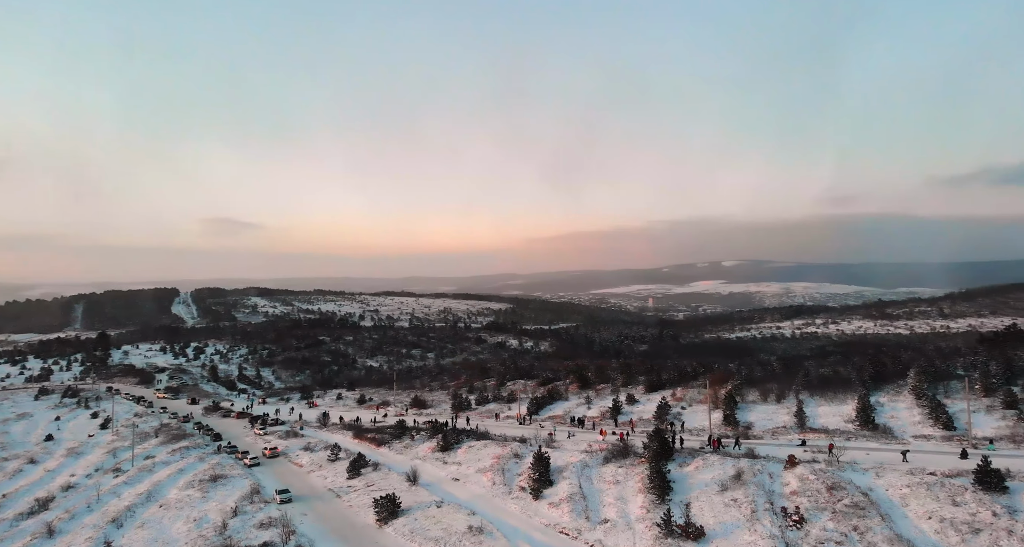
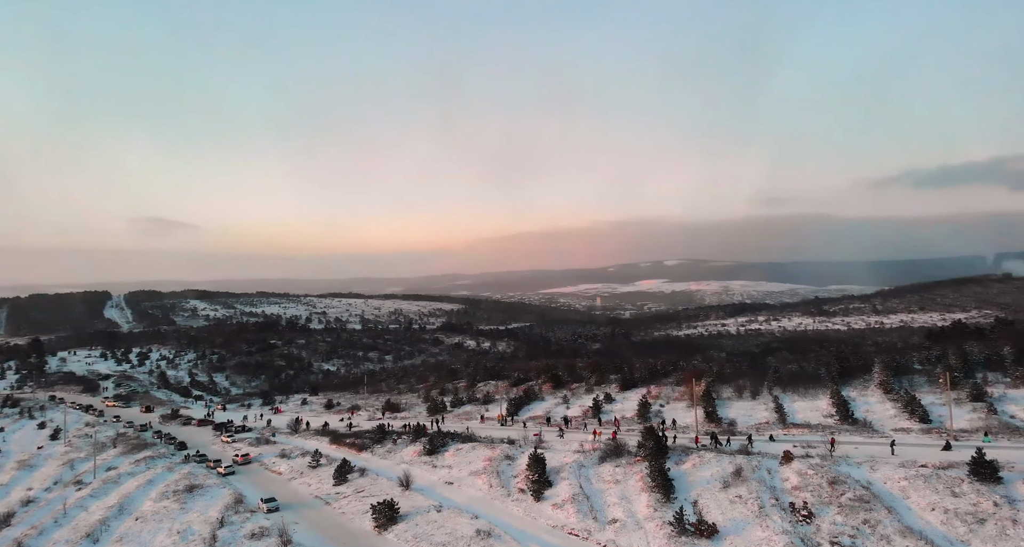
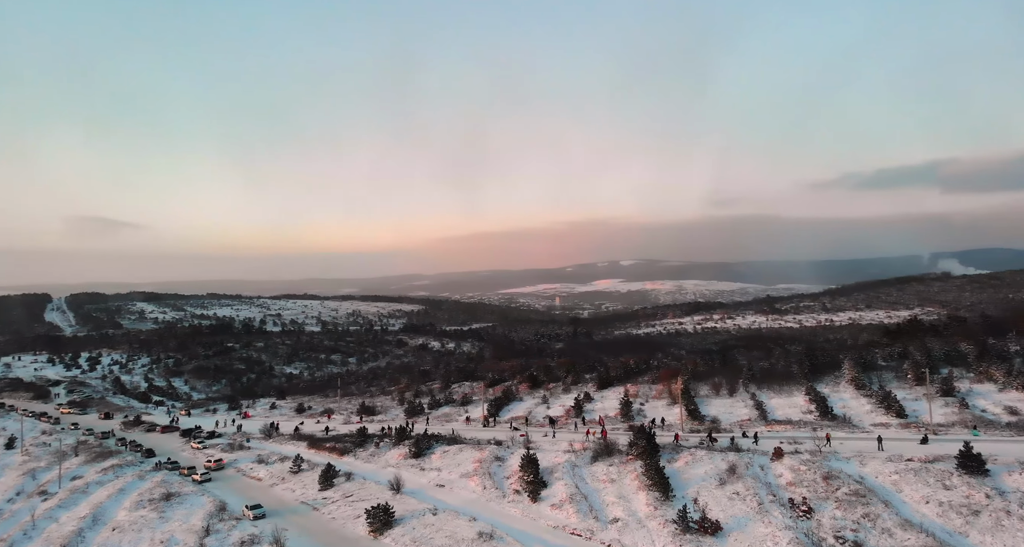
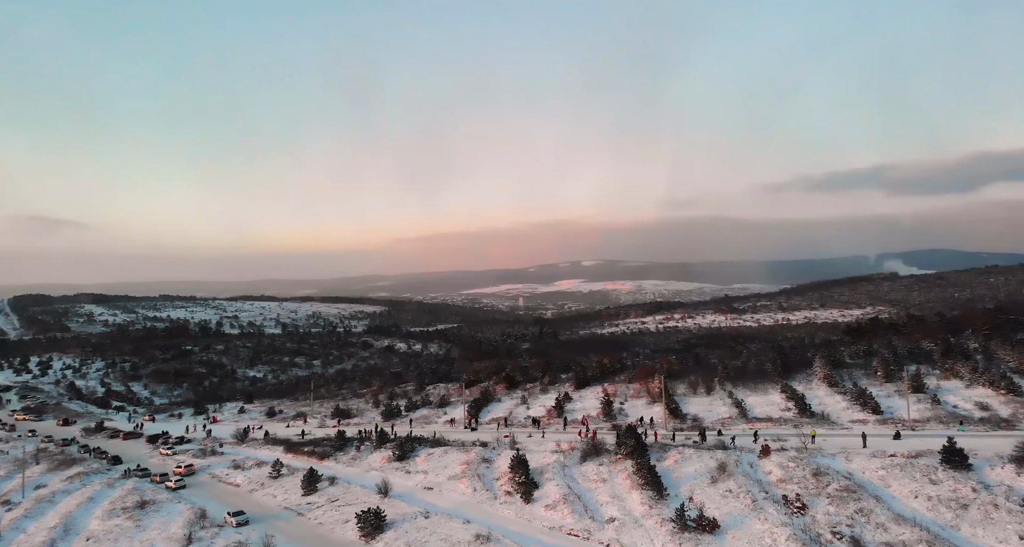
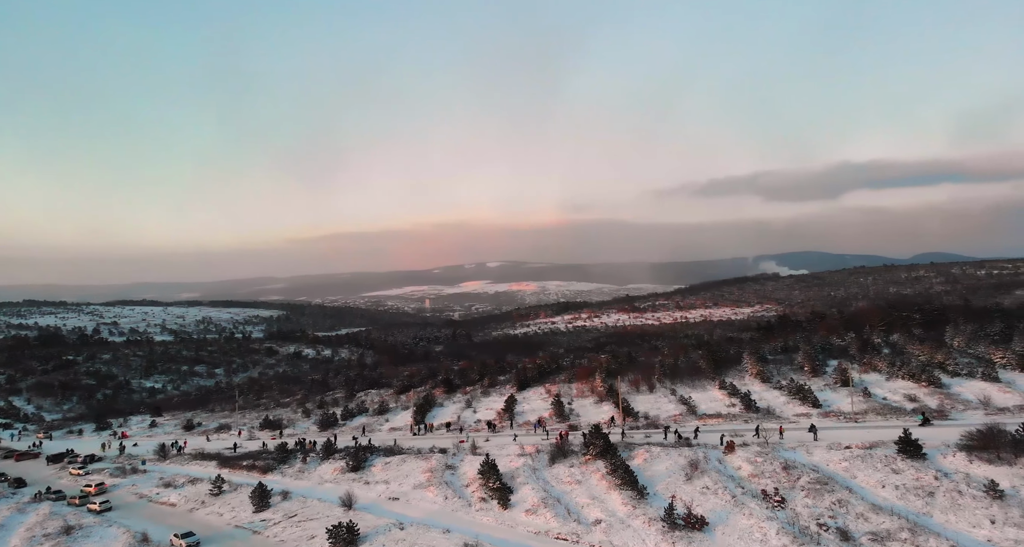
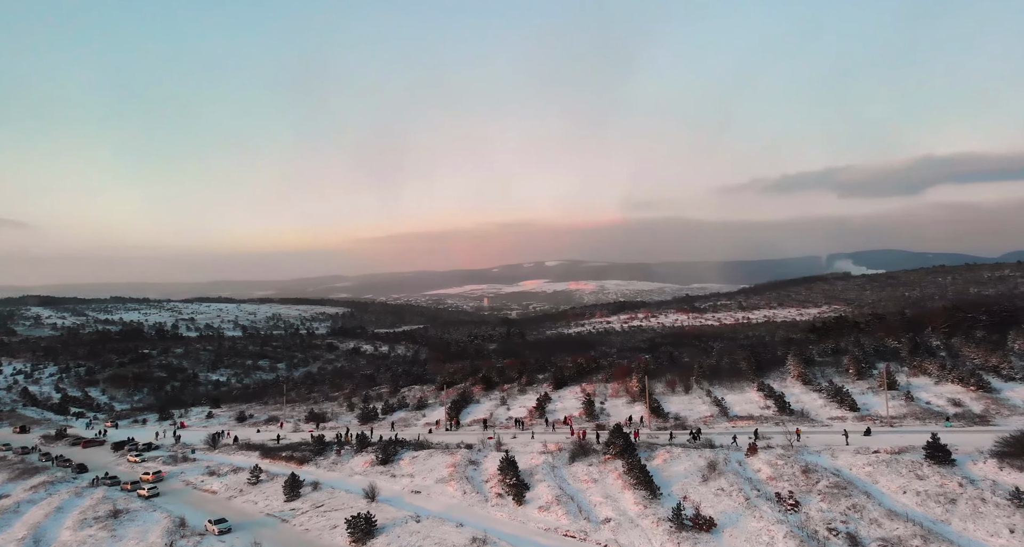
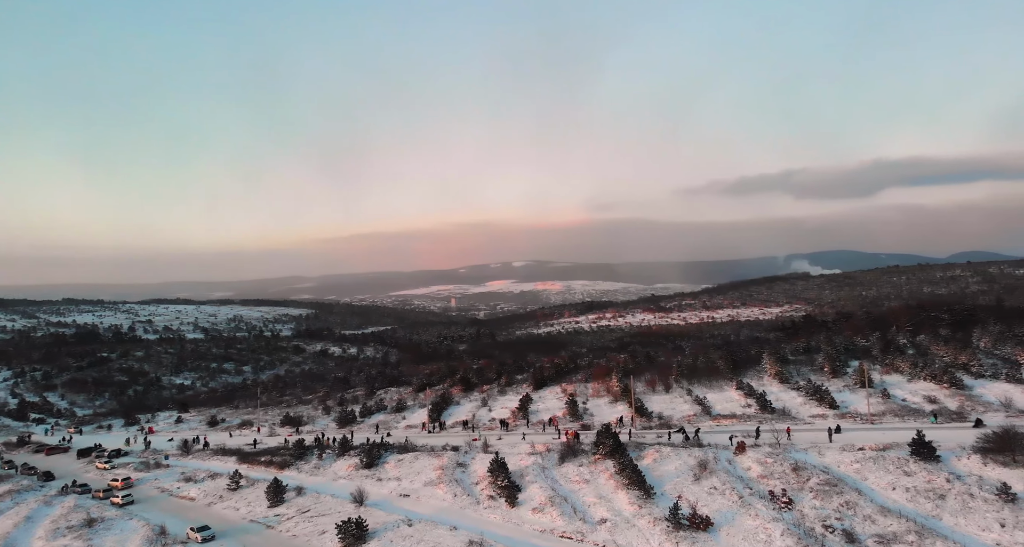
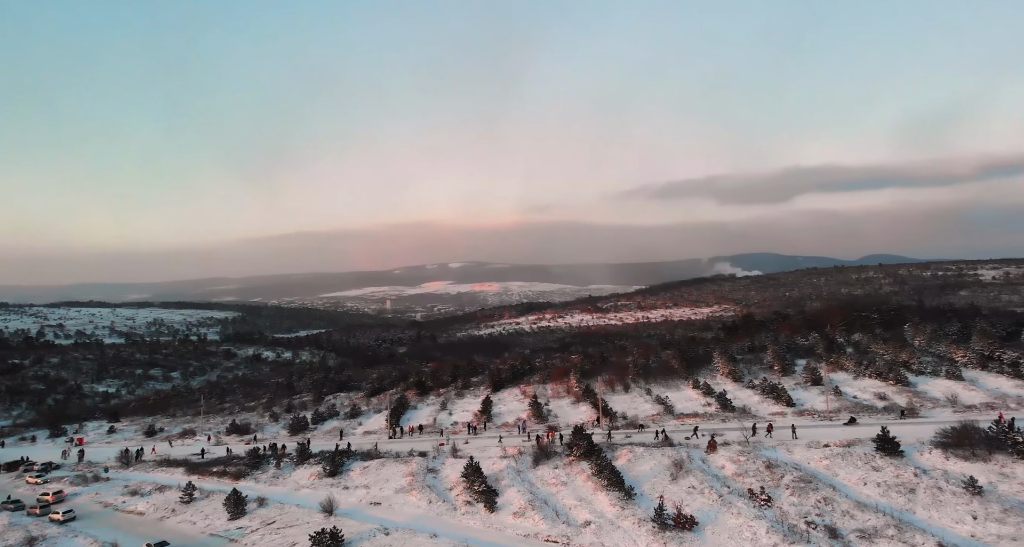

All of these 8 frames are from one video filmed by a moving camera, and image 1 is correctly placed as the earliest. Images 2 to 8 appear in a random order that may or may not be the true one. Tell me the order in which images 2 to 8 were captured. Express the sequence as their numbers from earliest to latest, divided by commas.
2, 3, 4, 6, 7, 5, 8
